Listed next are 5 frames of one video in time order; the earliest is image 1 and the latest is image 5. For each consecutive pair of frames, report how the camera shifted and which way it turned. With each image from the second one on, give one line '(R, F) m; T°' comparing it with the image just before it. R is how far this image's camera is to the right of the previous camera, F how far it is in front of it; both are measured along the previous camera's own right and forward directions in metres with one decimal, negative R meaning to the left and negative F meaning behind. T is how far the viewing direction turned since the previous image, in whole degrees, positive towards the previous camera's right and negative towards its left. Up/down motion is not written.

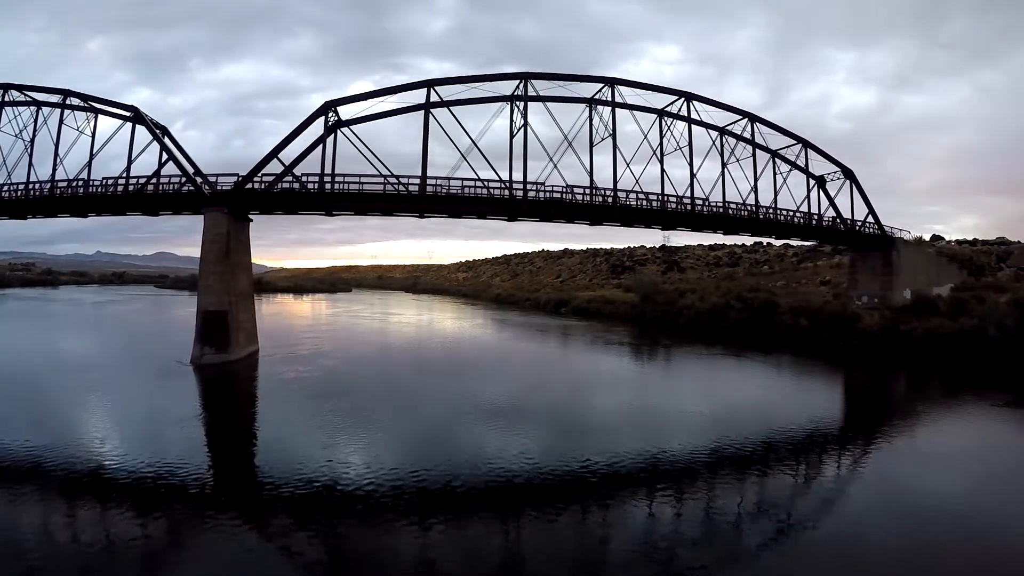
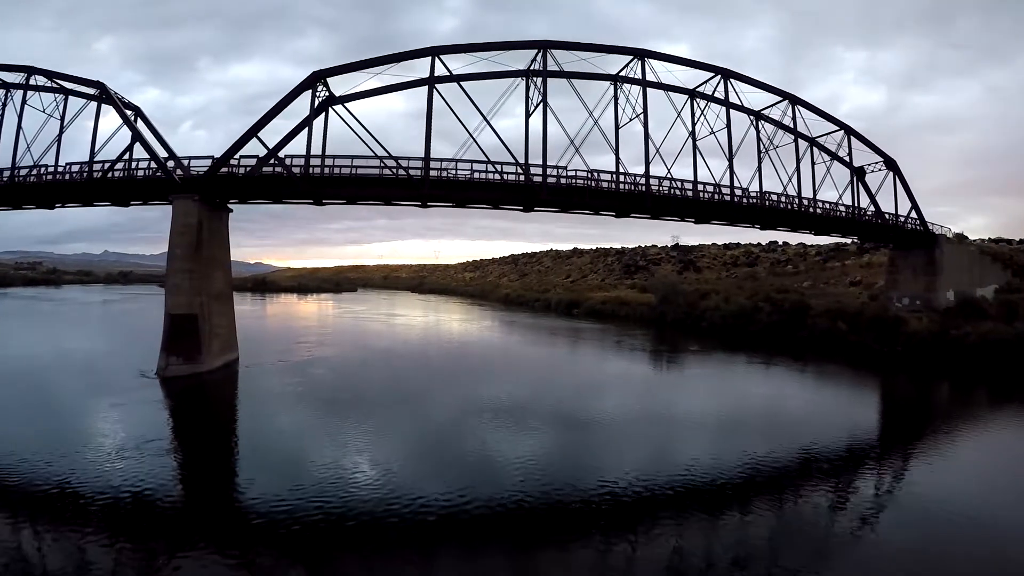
(-0.1, +1.3) m; -1°
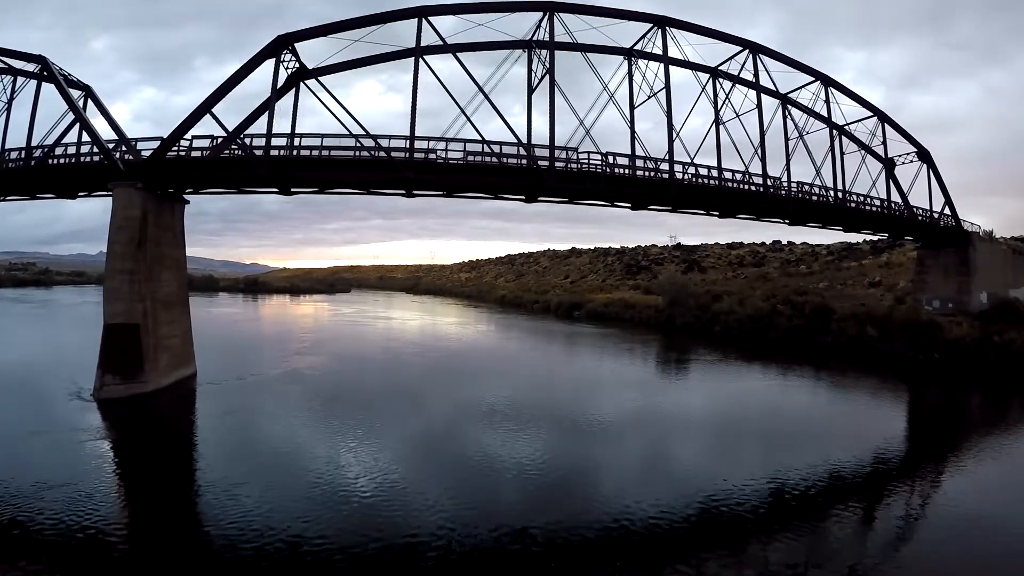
(-0.1, +1.3) m; 0°
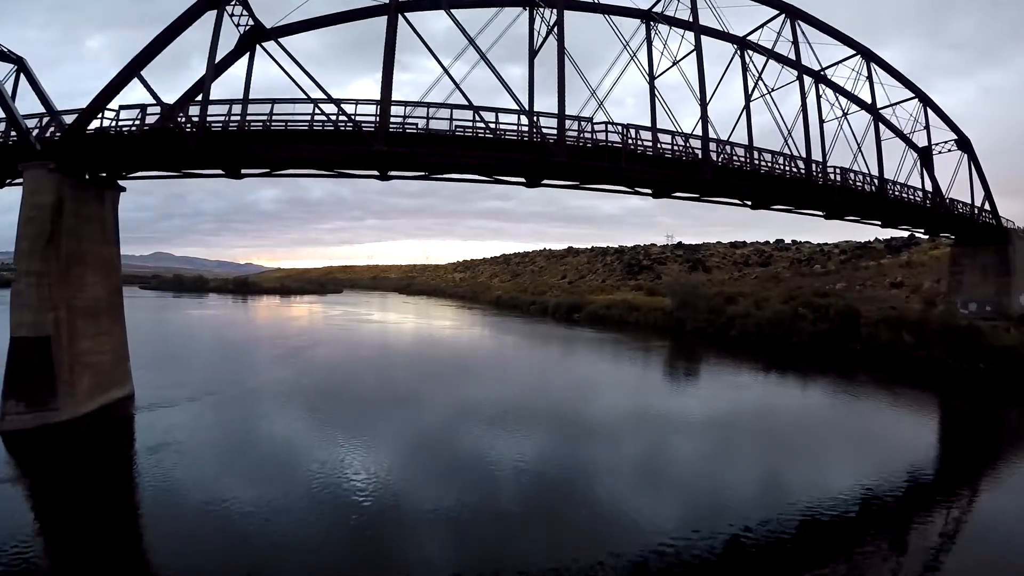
(0.0, +1.4) m; +1°
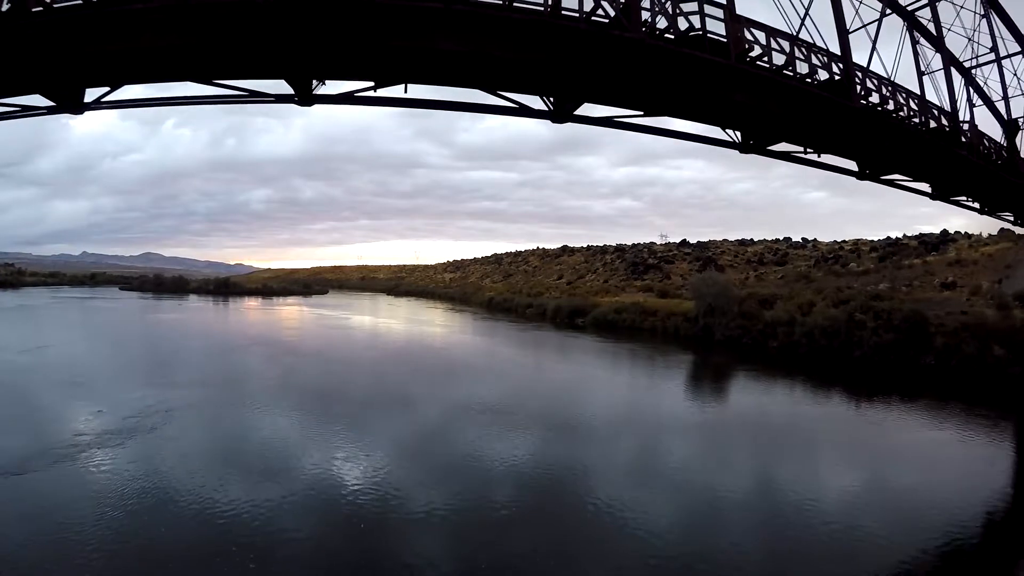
(-0.2, +2.5) m; +1°
